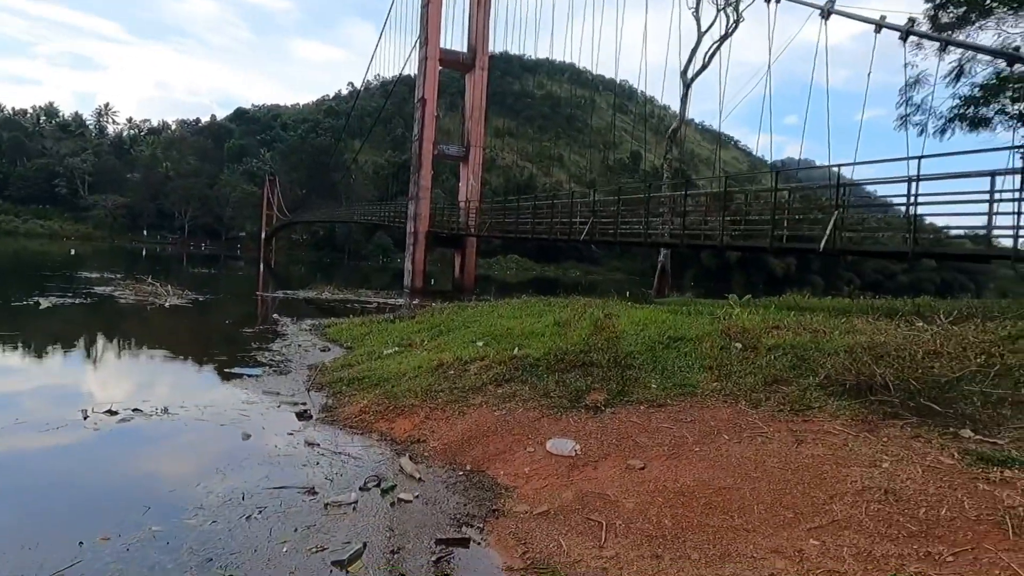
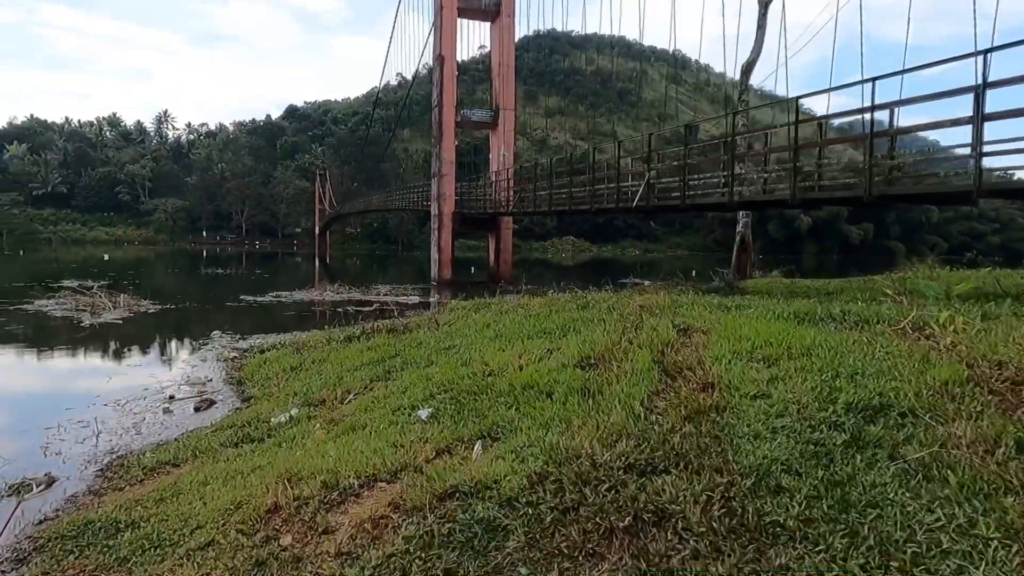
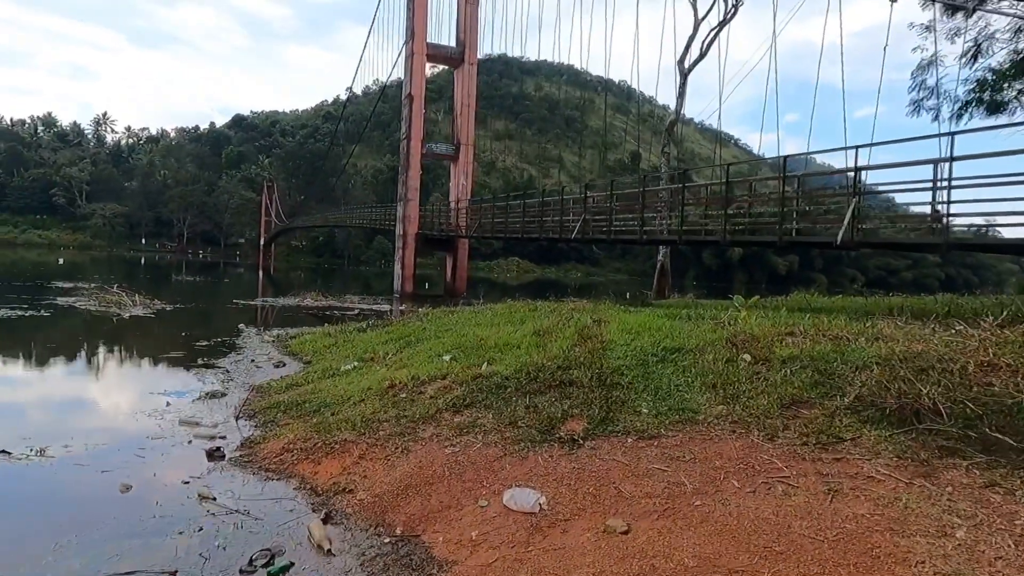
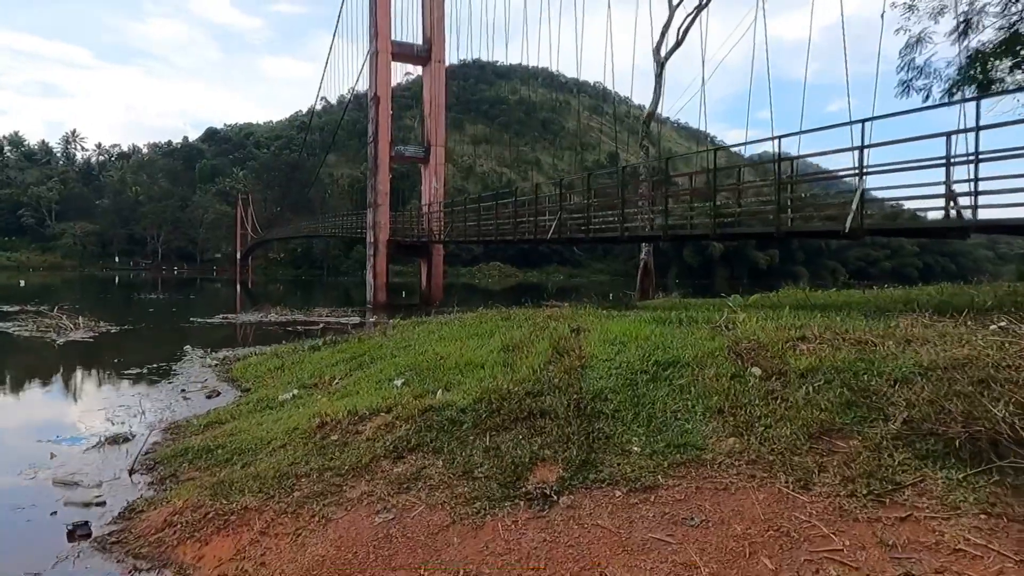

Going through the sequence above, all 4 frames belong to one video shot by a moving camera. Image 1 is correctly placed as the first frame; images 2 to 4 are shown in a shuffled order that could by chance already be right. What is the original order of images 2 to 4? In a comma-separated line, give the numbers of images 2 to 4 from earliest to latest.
3, 4, 2
